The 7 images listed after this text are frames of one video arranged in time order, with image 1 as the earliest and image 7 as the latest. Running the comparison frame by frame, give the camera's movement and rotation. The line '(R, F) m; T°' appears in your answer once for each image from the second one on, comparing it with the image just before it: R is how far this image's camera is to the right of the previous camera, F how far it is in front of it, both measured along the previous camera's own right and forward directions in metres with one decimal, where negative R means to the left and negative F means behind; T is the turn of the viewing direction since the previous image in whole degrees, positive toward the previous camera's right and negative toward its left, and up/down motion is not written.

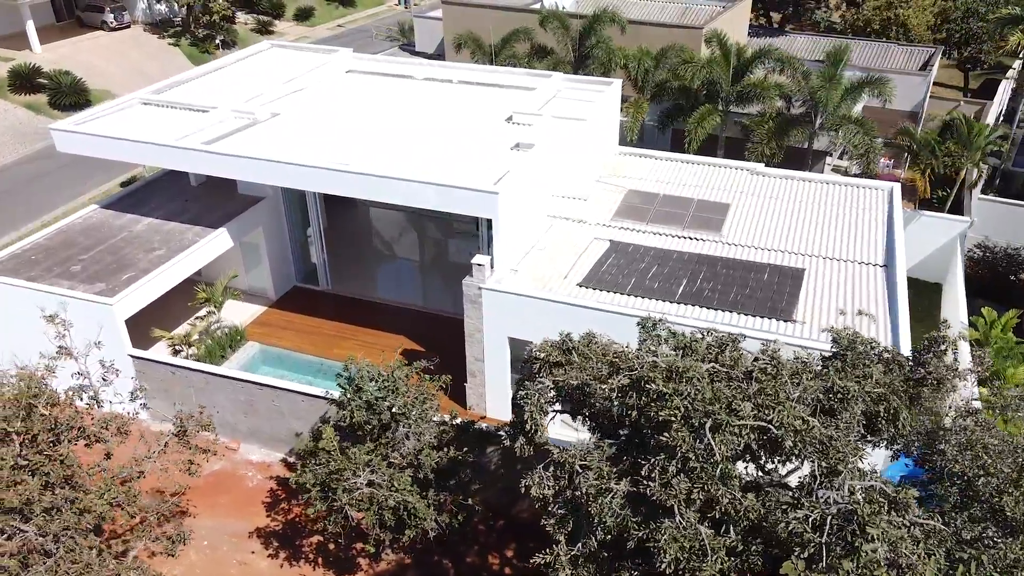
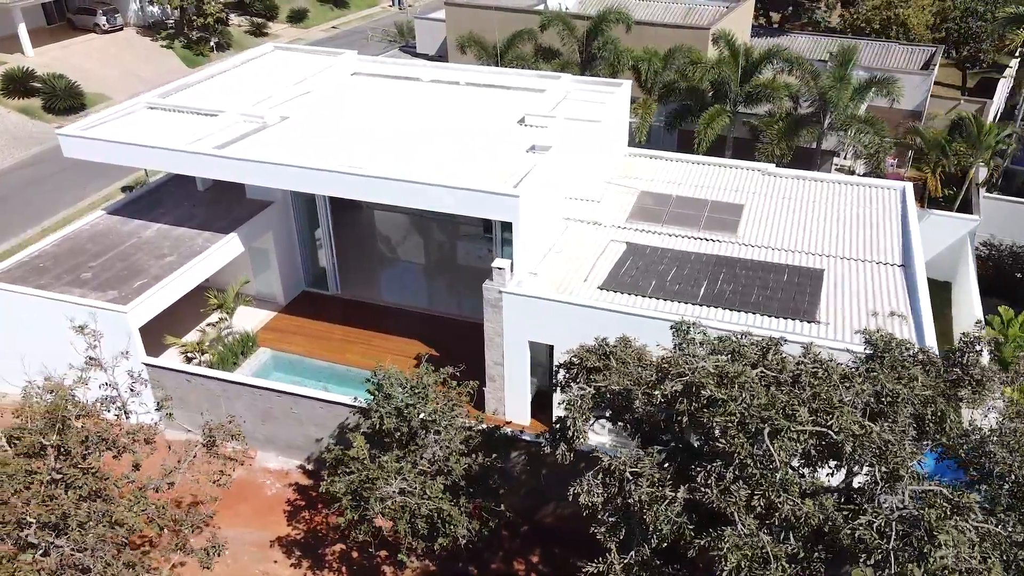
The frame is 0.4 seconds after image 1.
(-0.7, +0.1) m; +1°
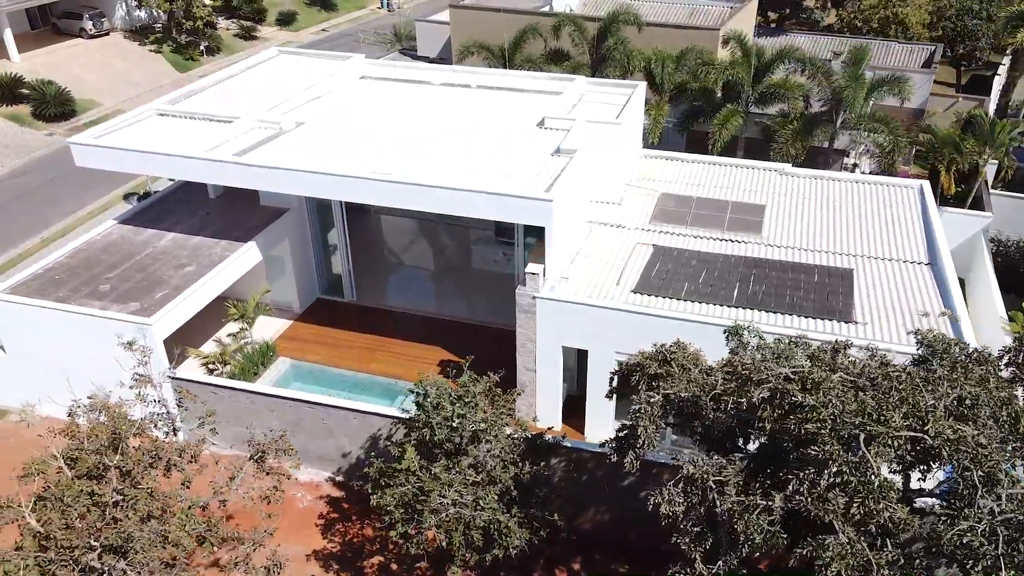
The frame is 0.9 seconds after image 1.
(-1.2, +0.2) m; +2°
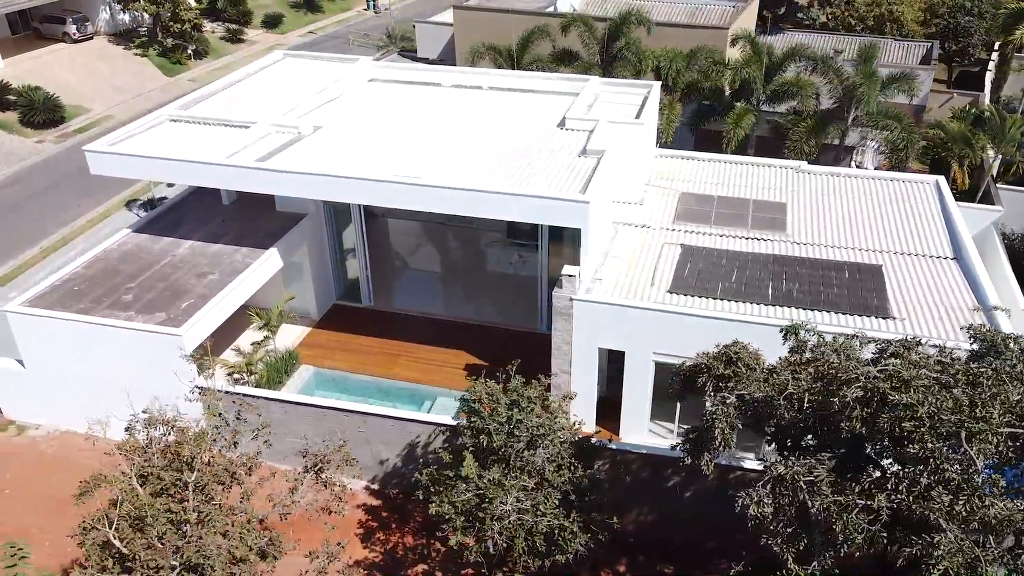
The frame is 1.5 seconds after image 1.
(-1.4, +0.1) m; +2°
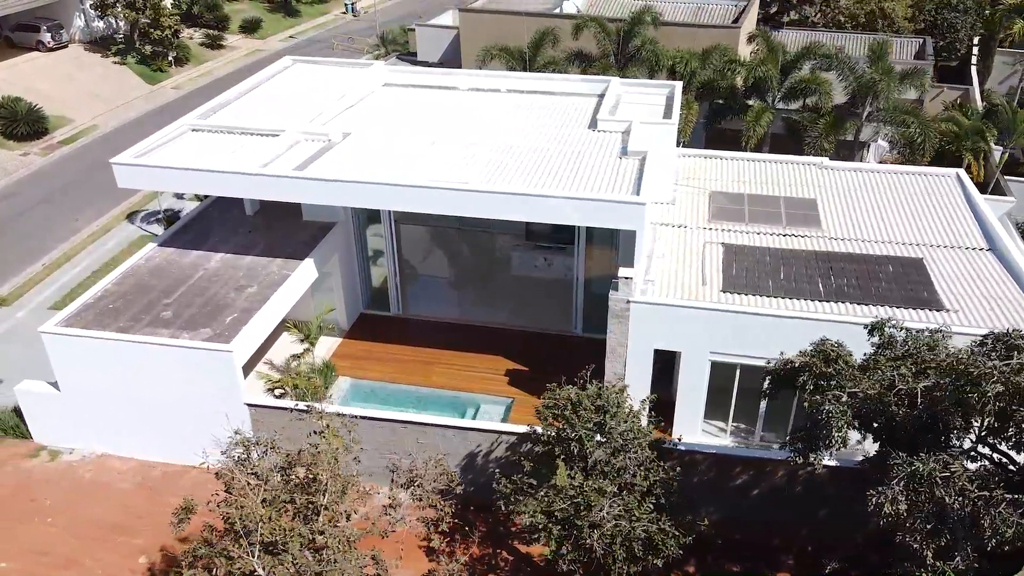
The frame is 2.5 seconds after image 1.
(-2.1, +0.2) m; +3°
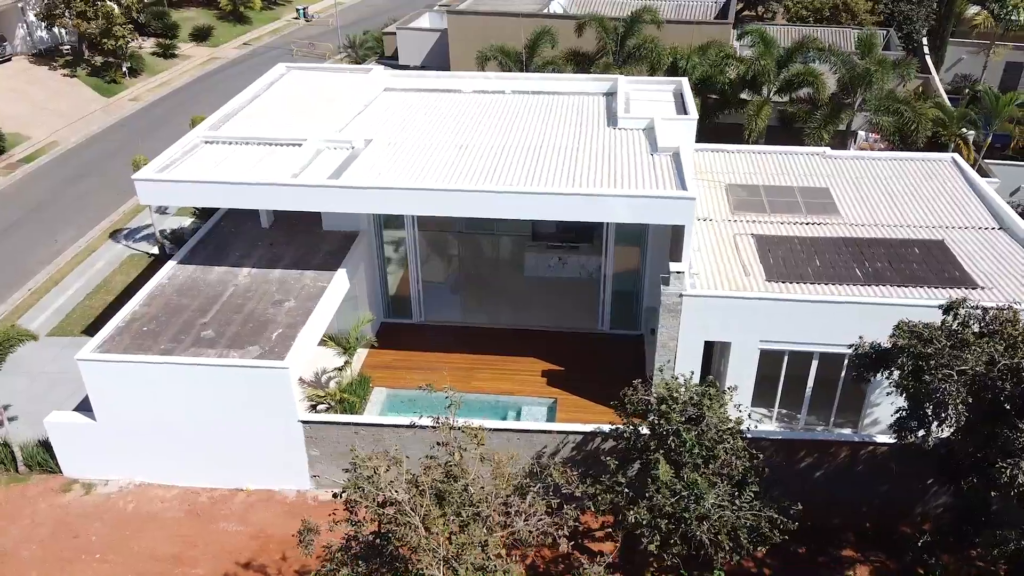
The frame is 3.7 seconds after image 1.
(-2.6, +0.2) m; +5°
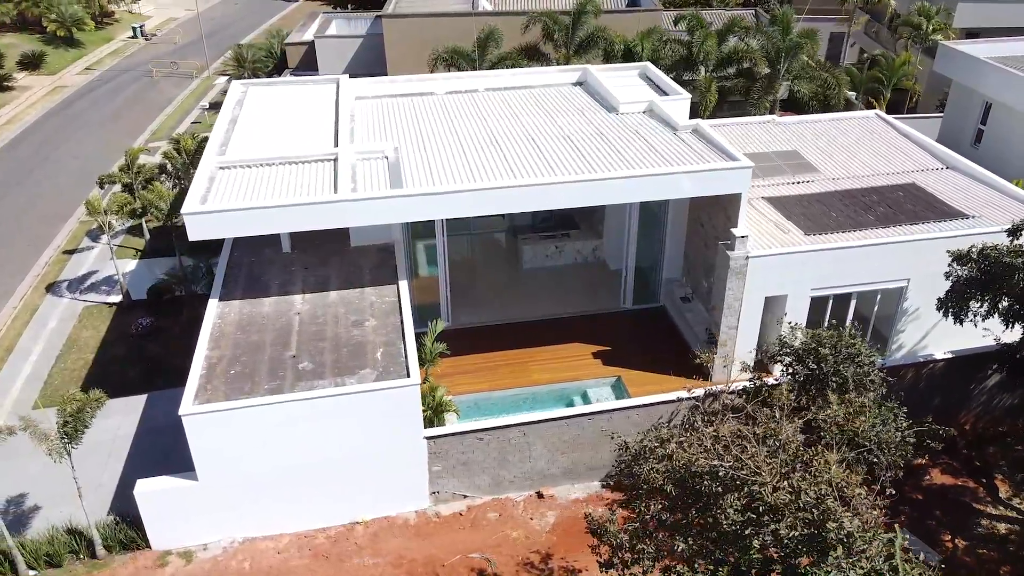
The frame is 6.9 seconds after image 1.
(-6.2, +0.4) m; +14°
